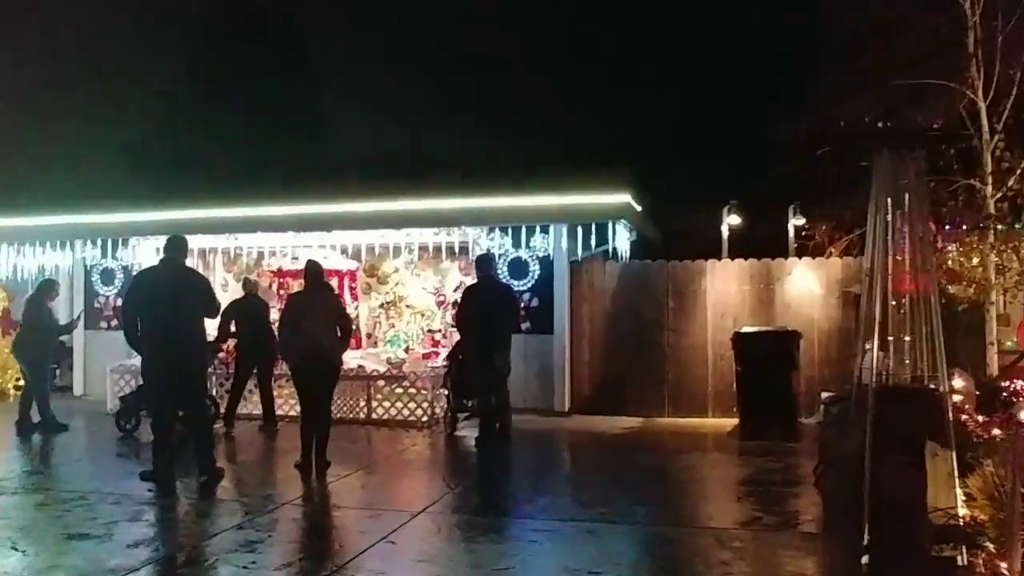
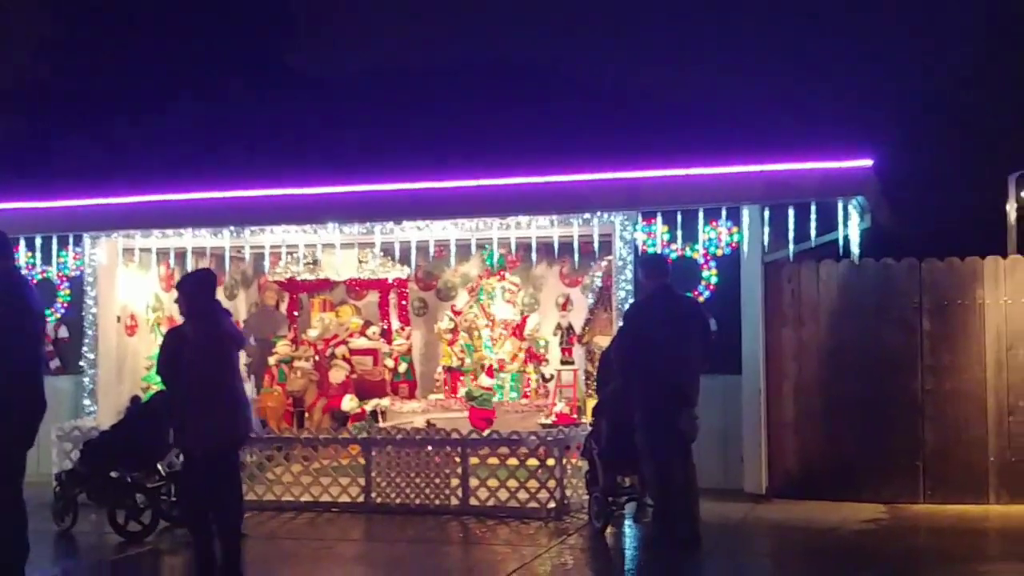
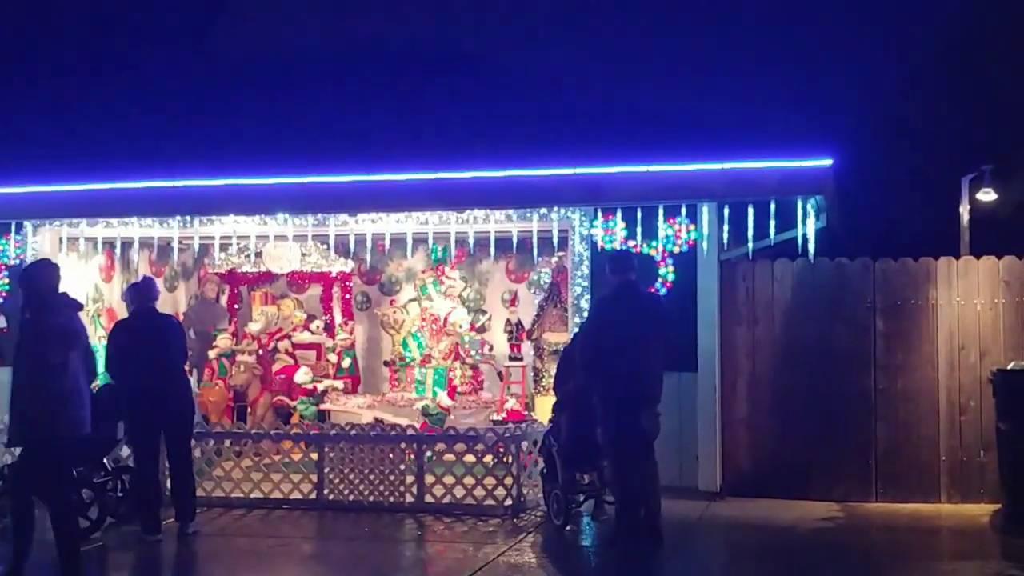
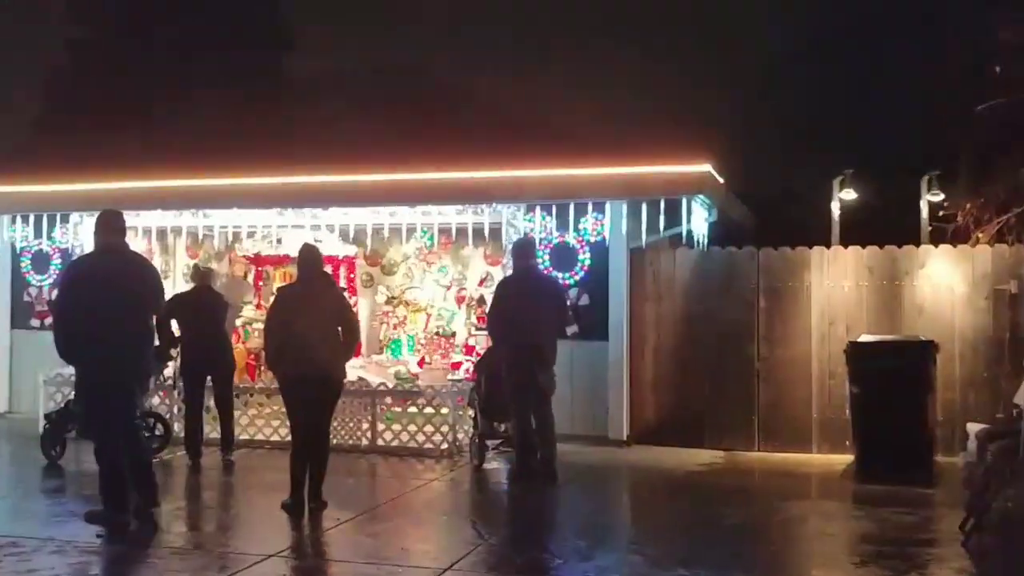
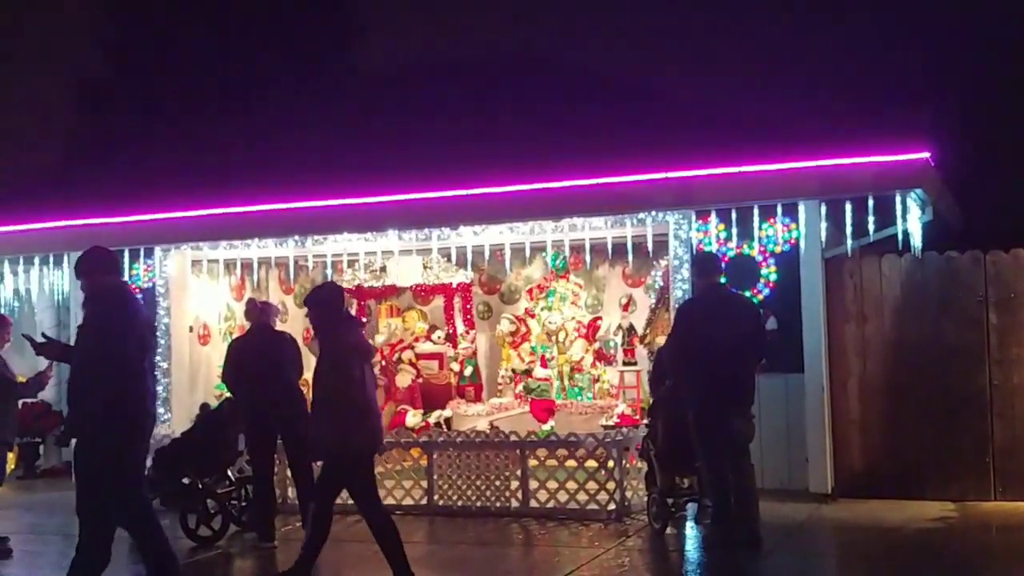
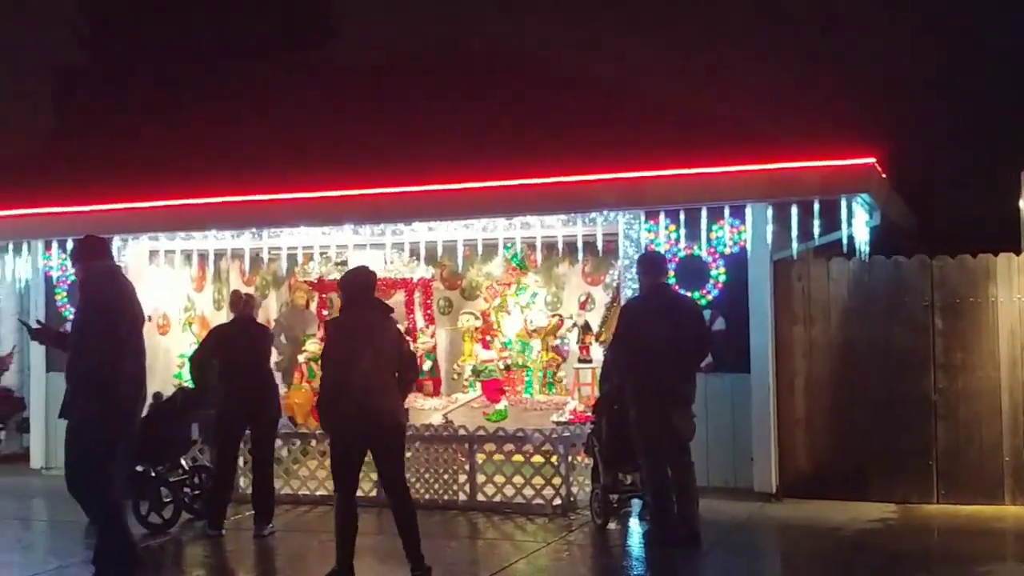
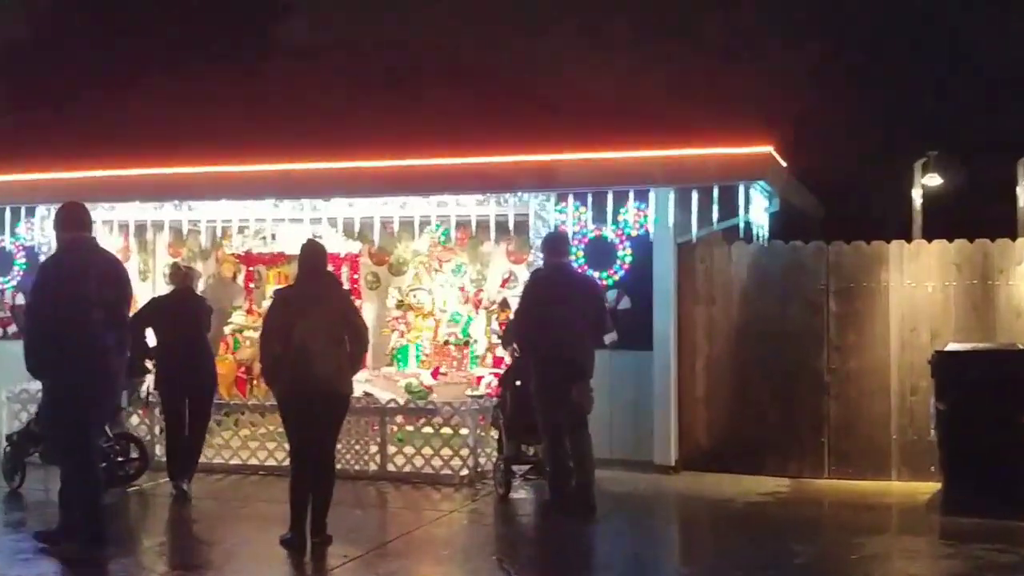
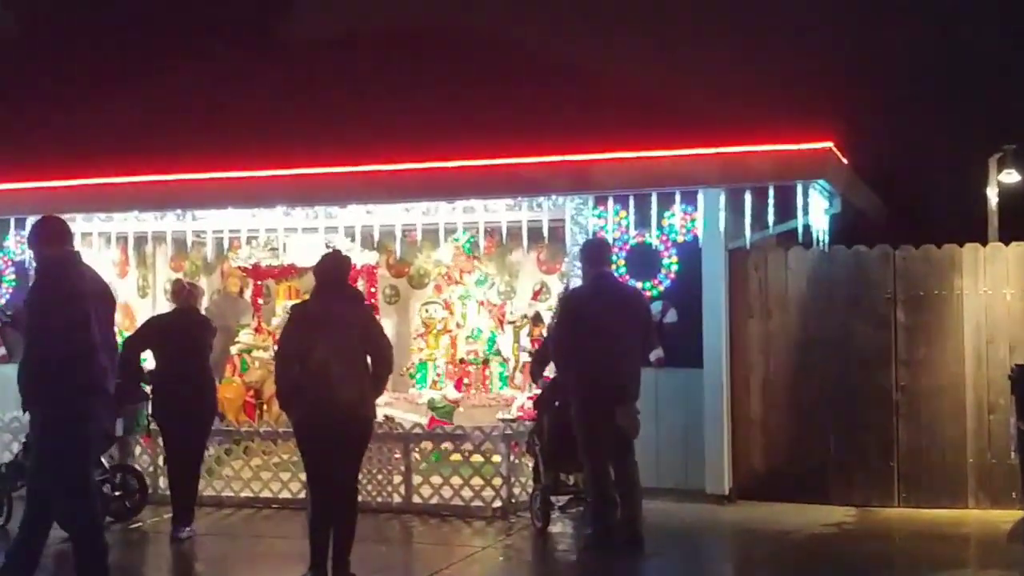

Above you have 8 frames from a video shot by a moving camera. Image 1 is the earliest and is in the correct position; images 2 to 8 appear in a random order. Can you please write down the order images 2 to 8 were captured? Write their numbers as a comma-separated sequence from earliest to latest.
4, 7, 8, 6, 5, 2, 3
